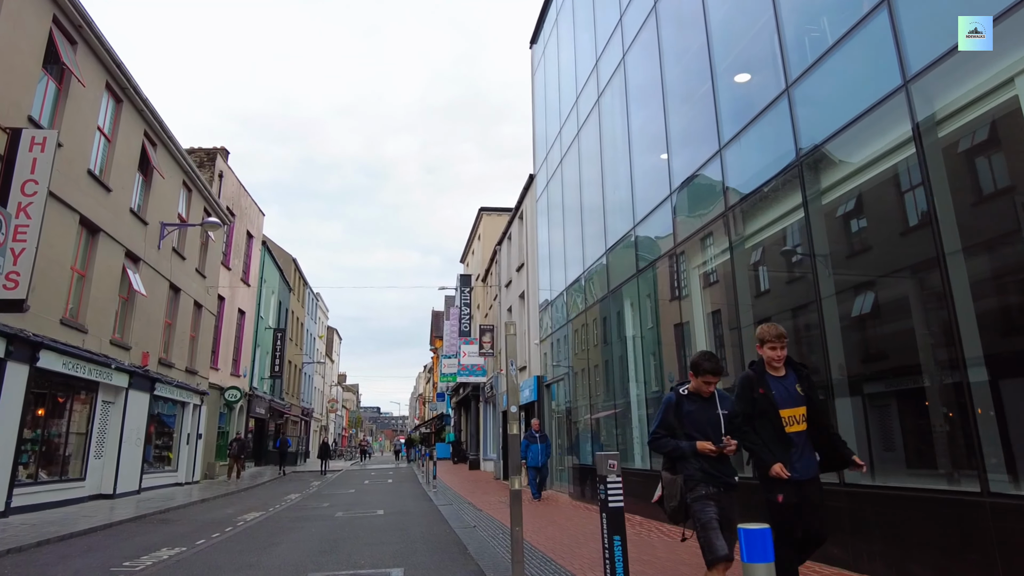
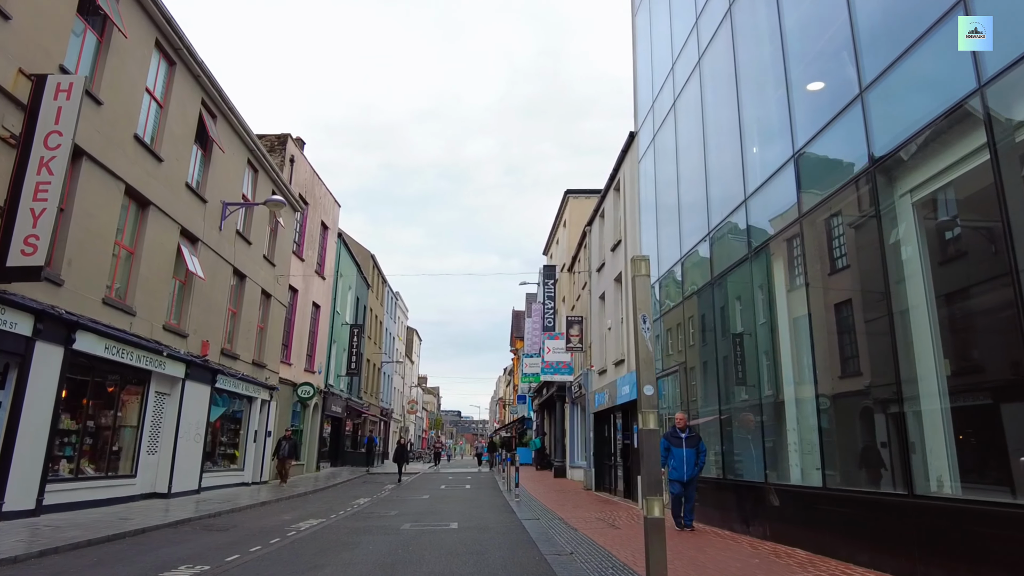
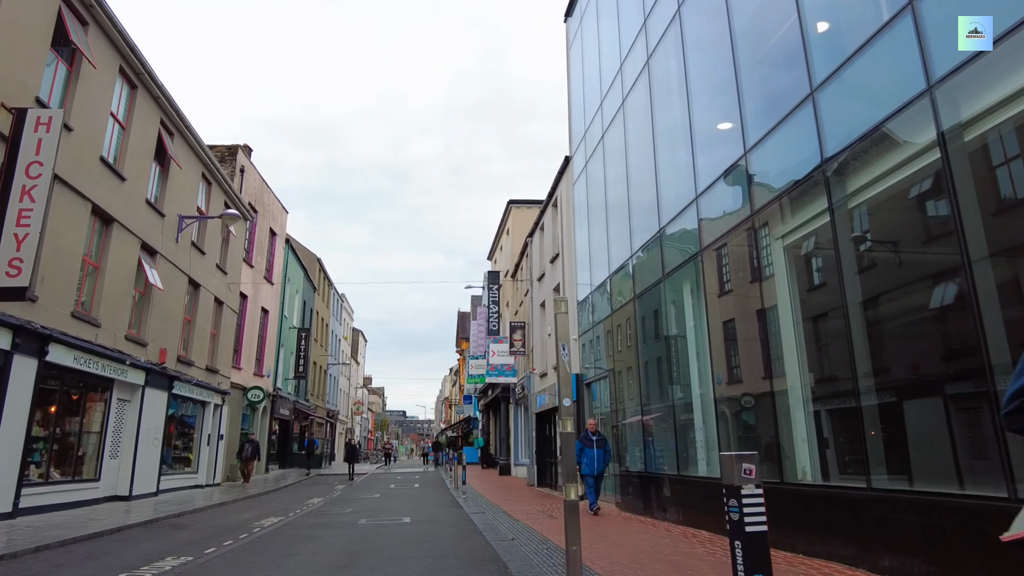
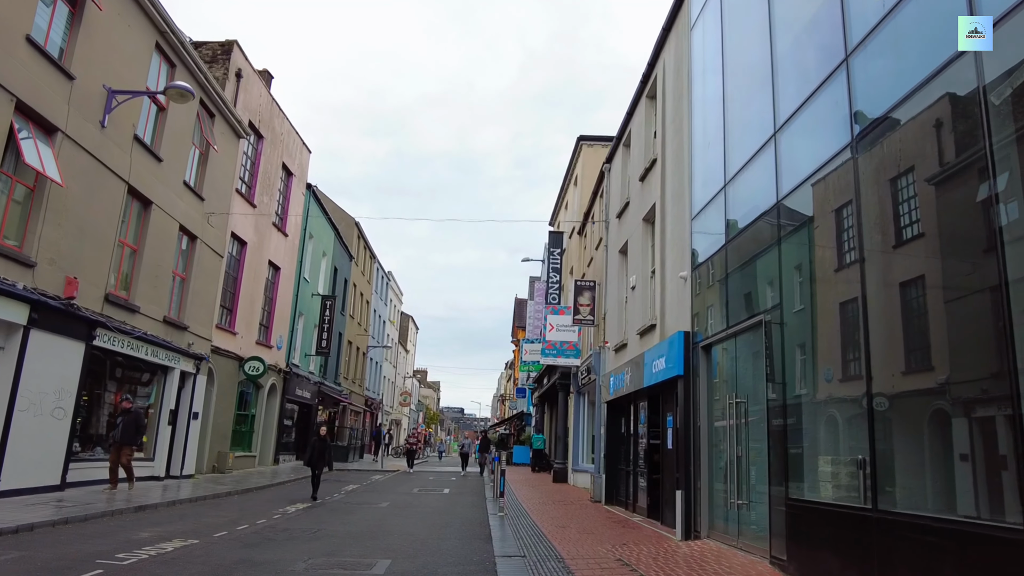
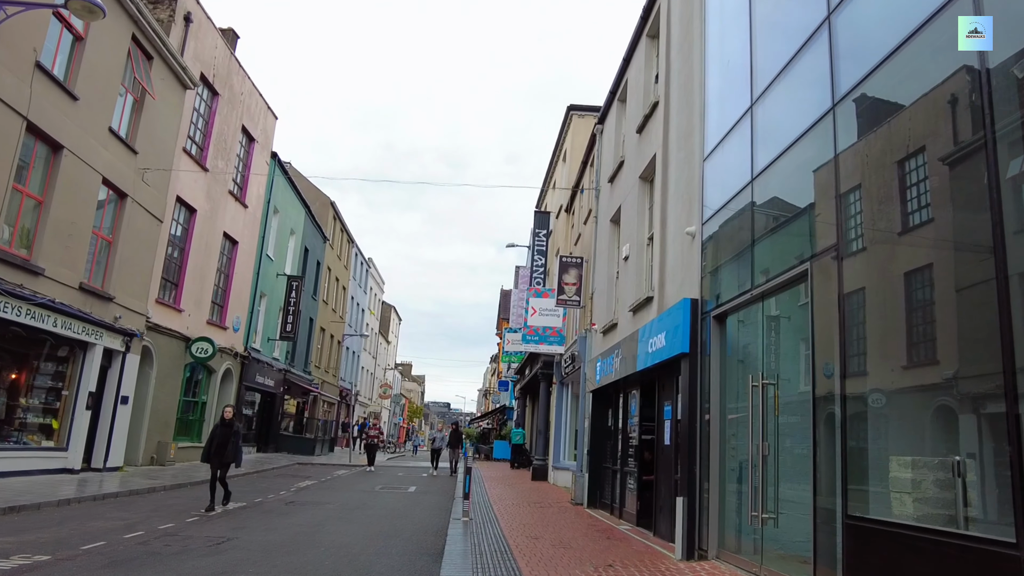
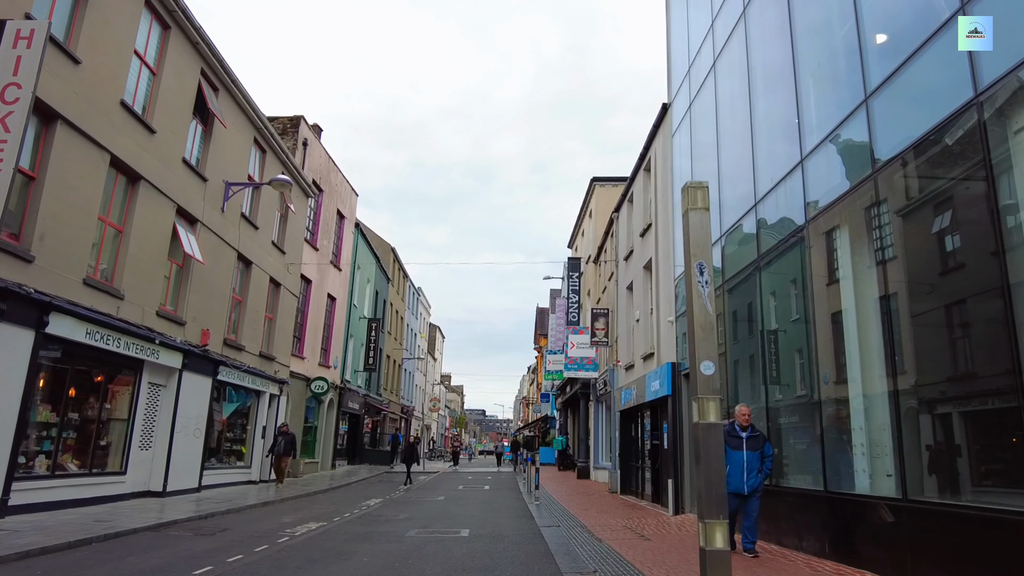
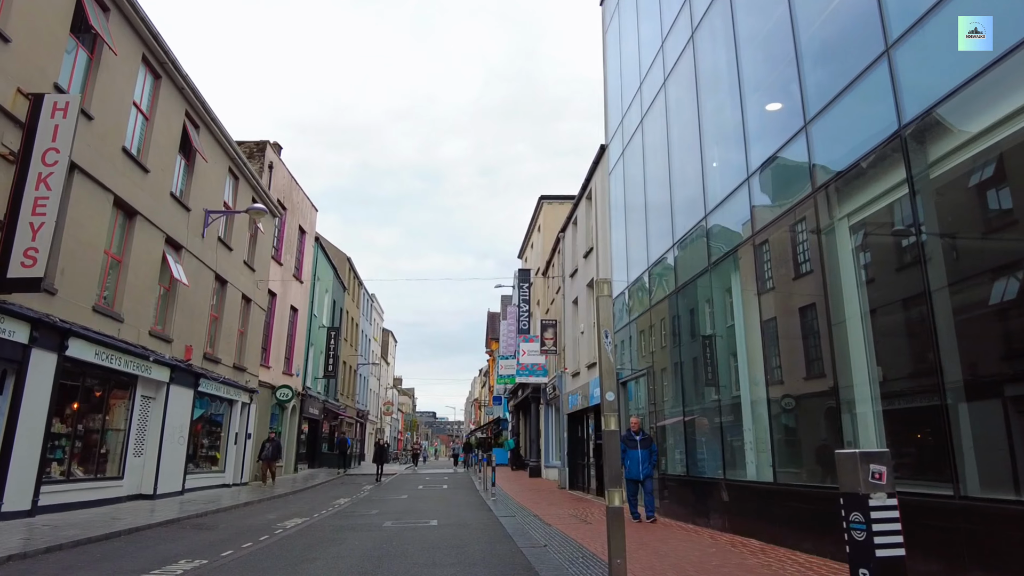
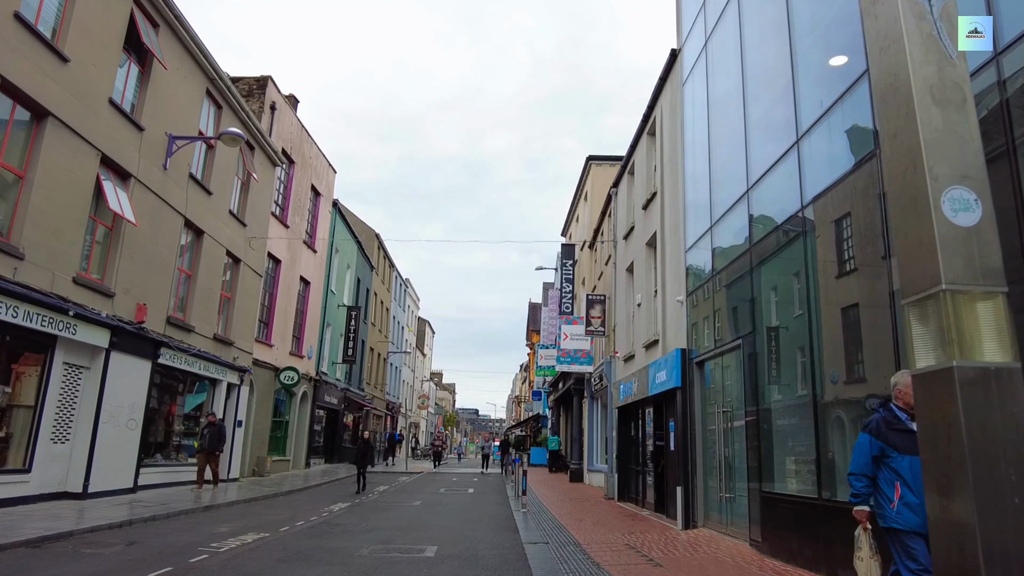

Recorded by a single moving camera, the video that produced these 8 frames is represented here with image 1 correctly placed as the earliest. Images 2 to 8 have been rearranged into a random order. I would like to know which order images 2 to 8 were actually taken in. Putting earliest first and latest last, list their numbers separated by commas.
3, 7, 2, 6, 8, 4, 5
